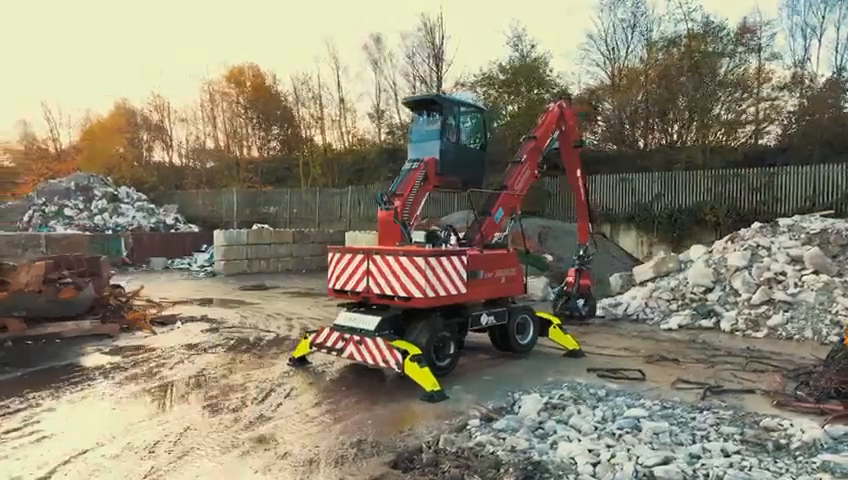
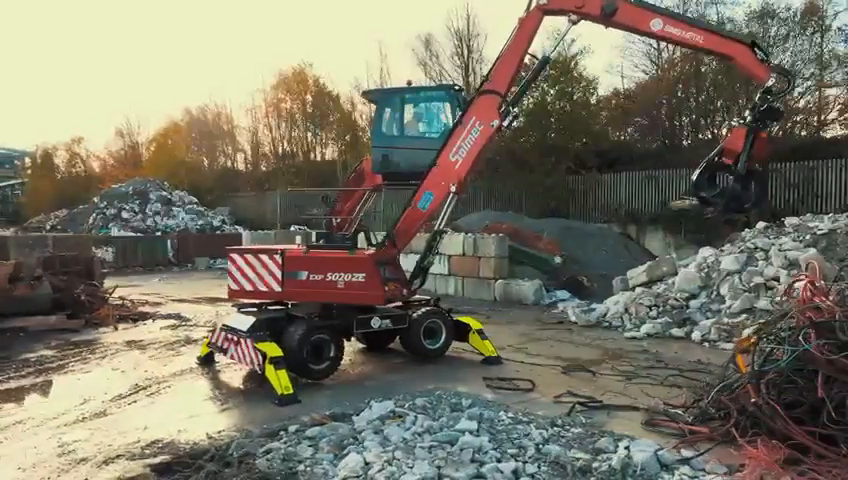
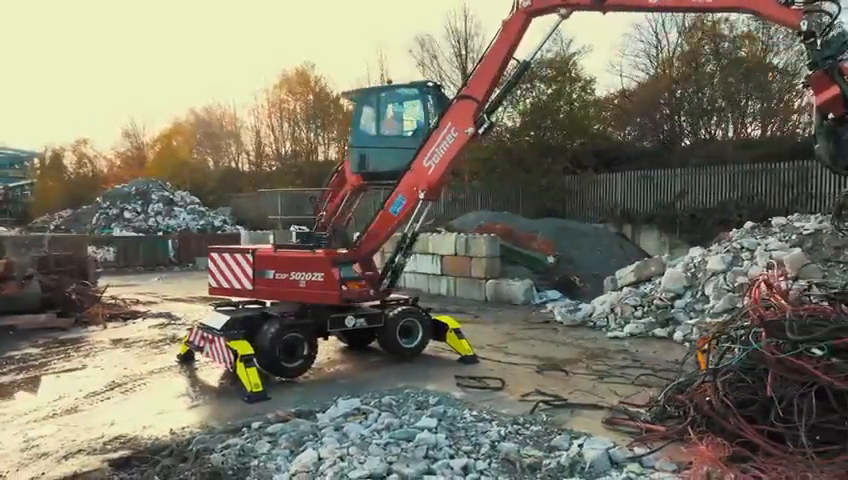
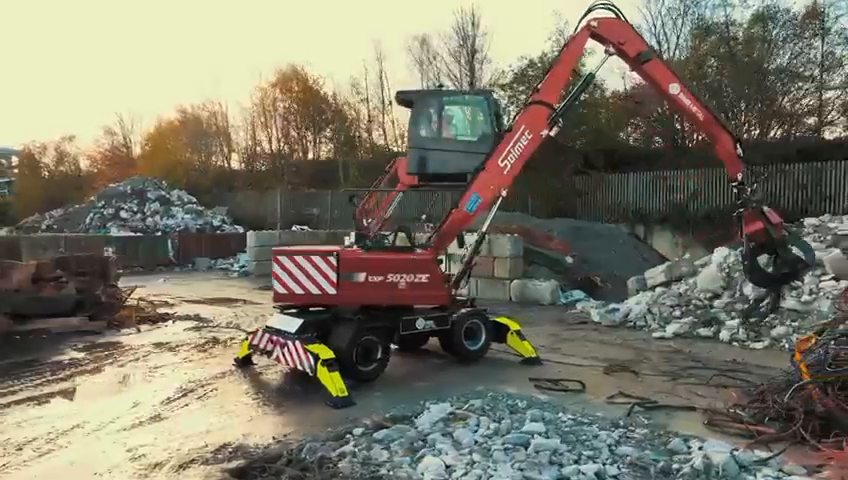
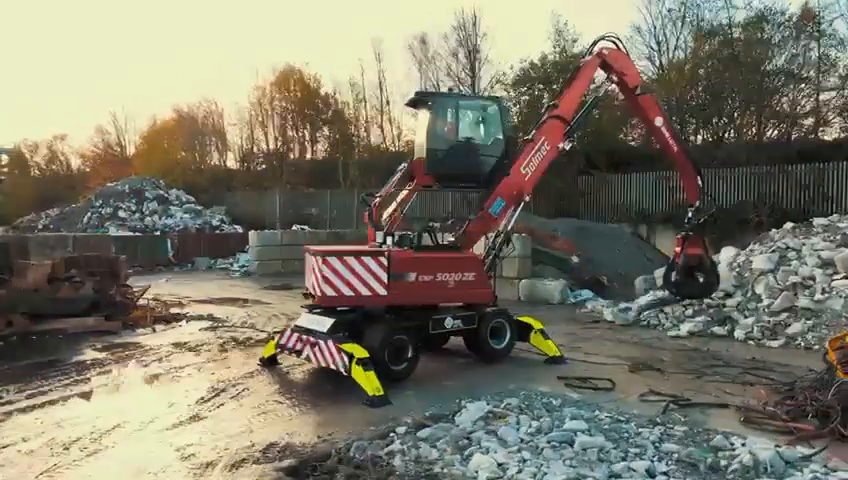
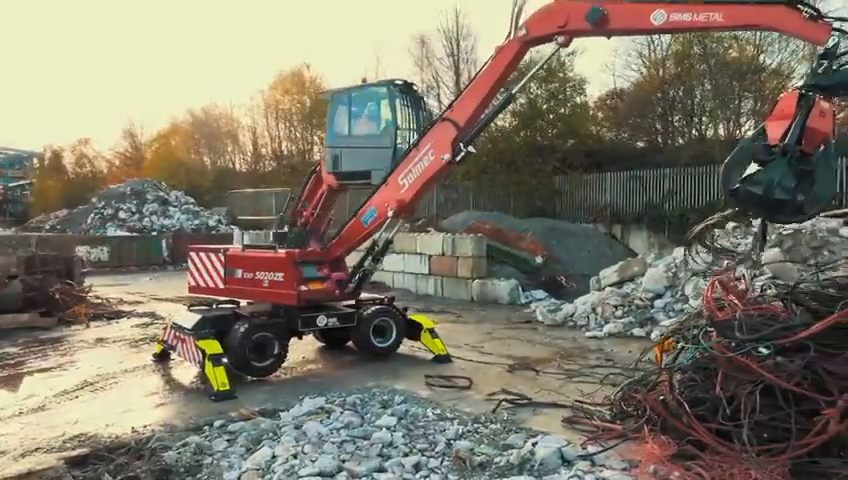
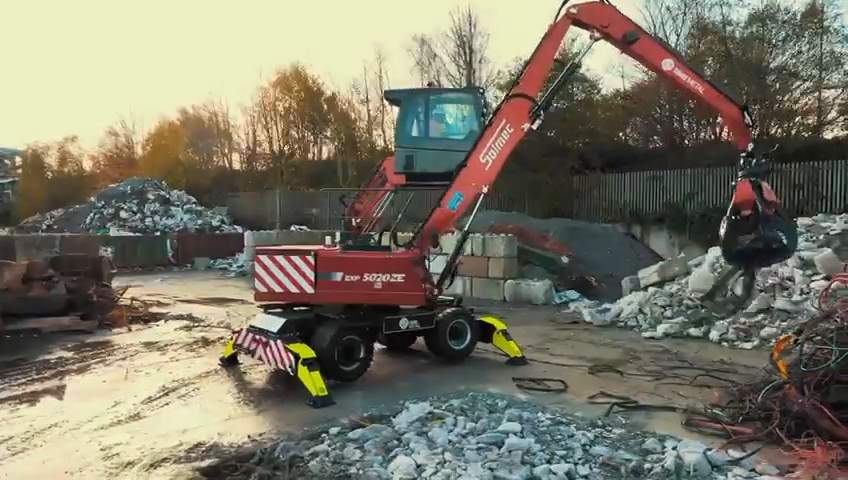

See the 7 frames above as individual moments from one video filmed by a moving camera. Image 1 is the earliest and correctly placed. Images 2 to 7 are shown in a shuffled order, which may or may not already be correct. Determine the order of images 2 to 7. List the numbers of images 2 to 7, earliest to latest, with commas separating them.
5, 4, 7, 2, 3, 6
